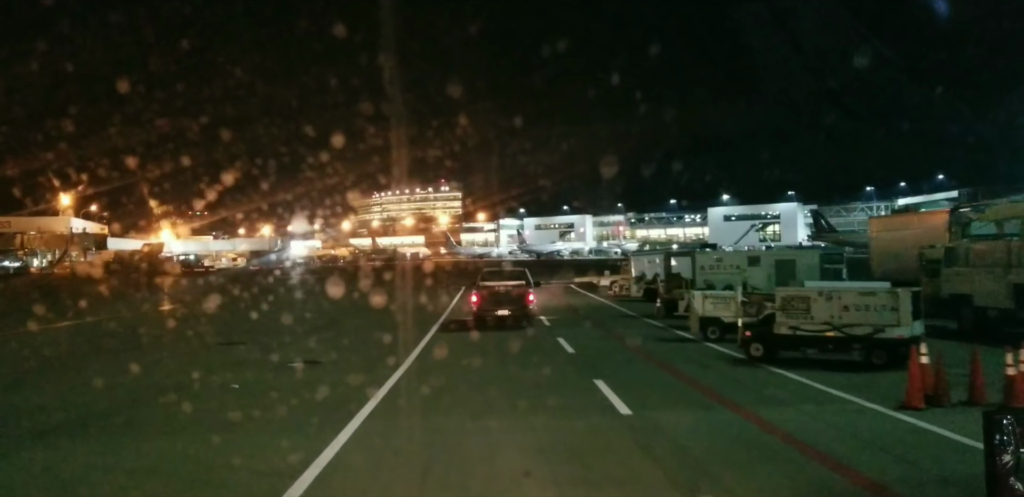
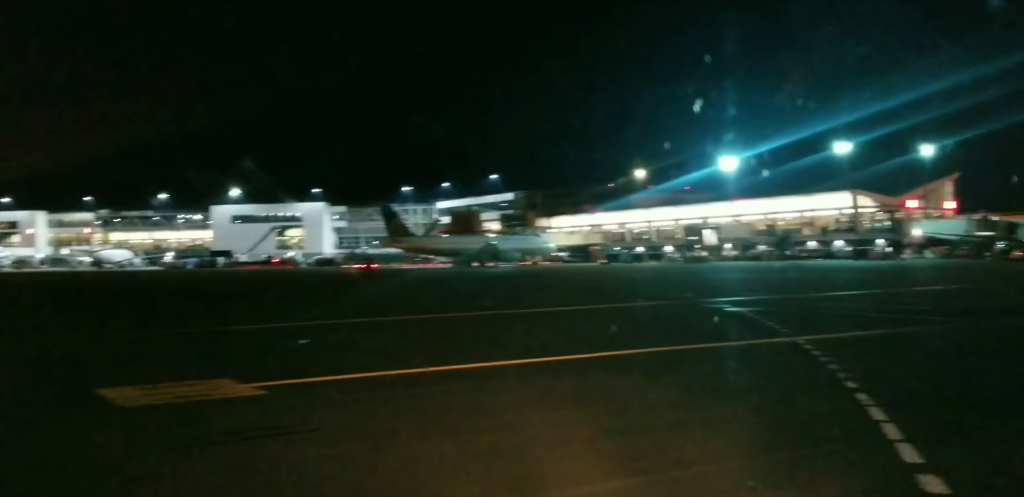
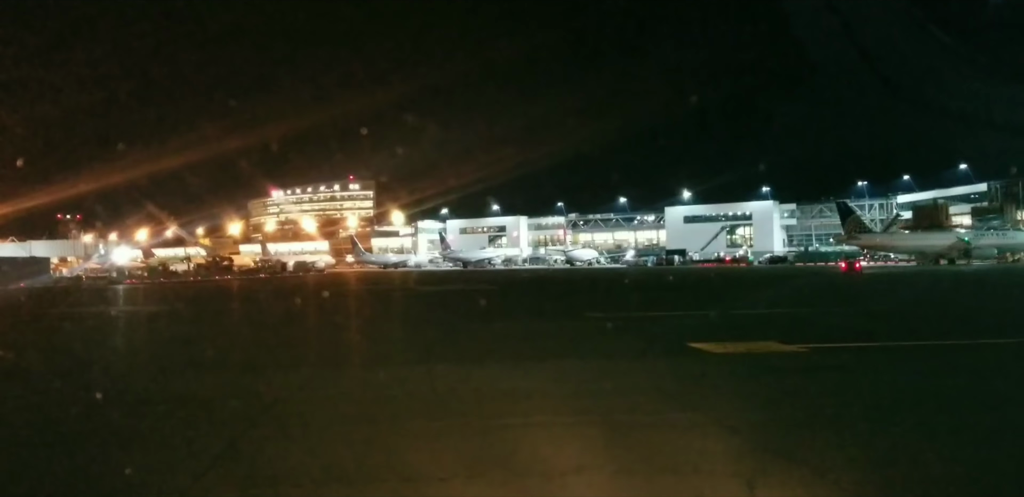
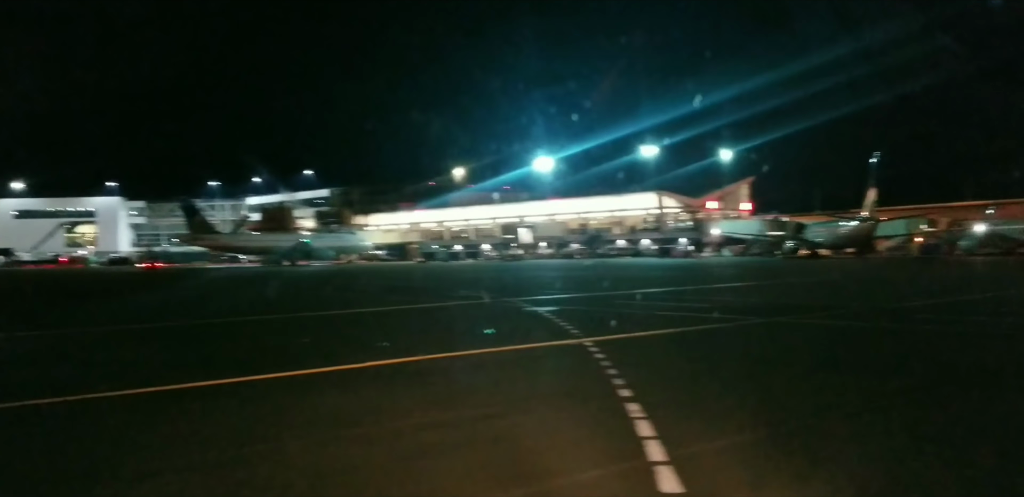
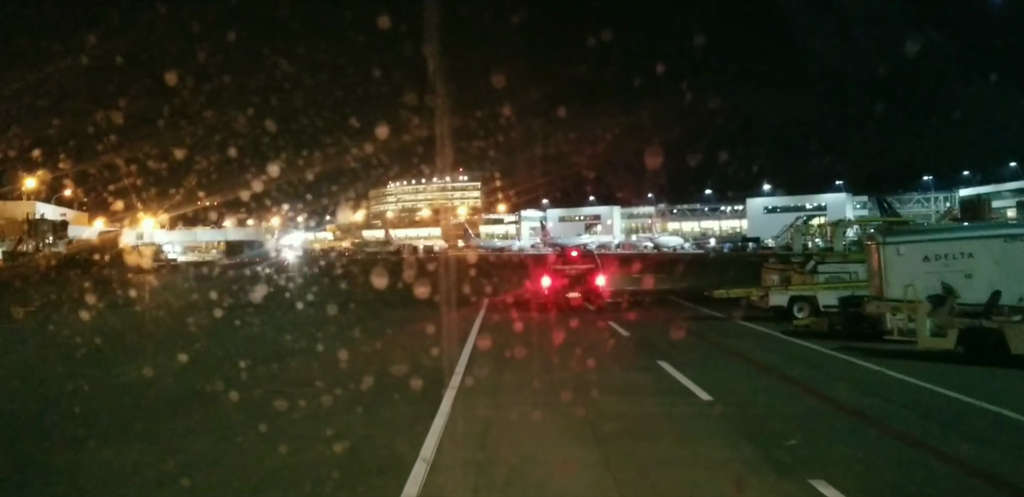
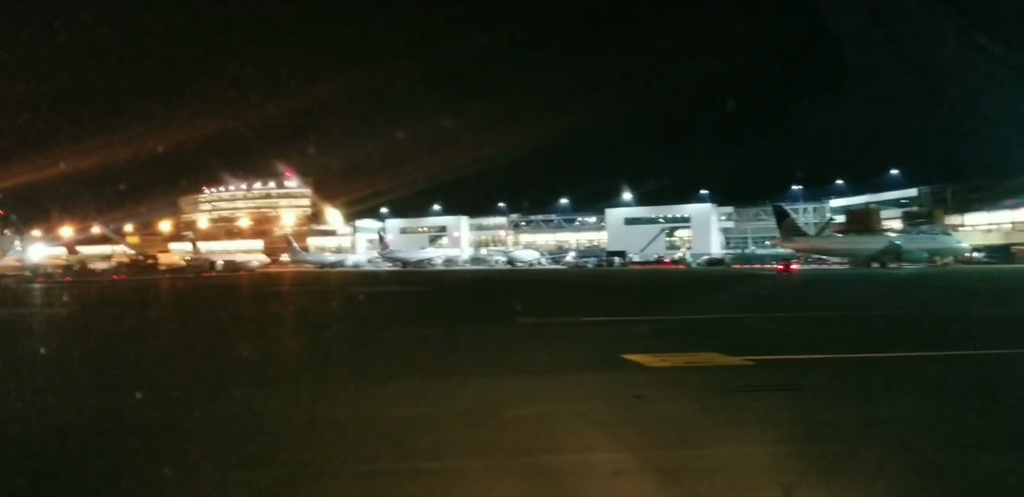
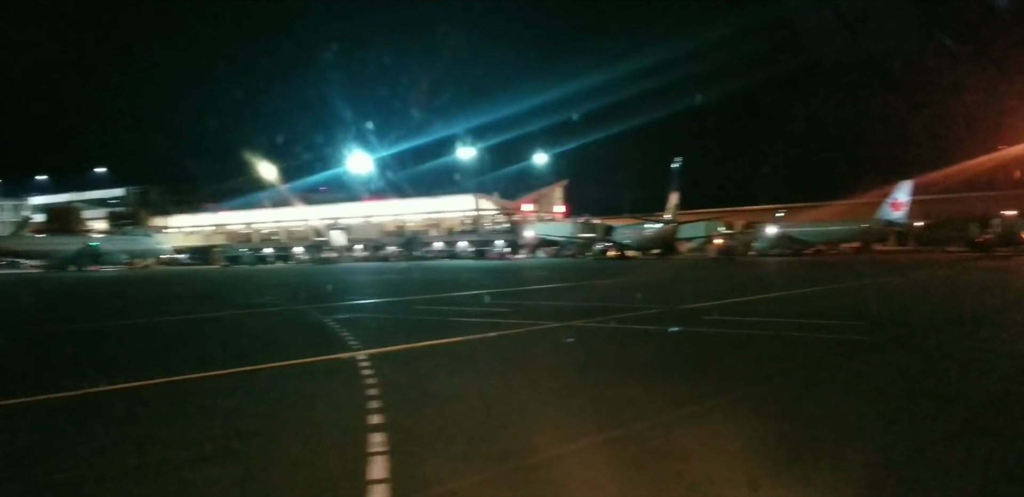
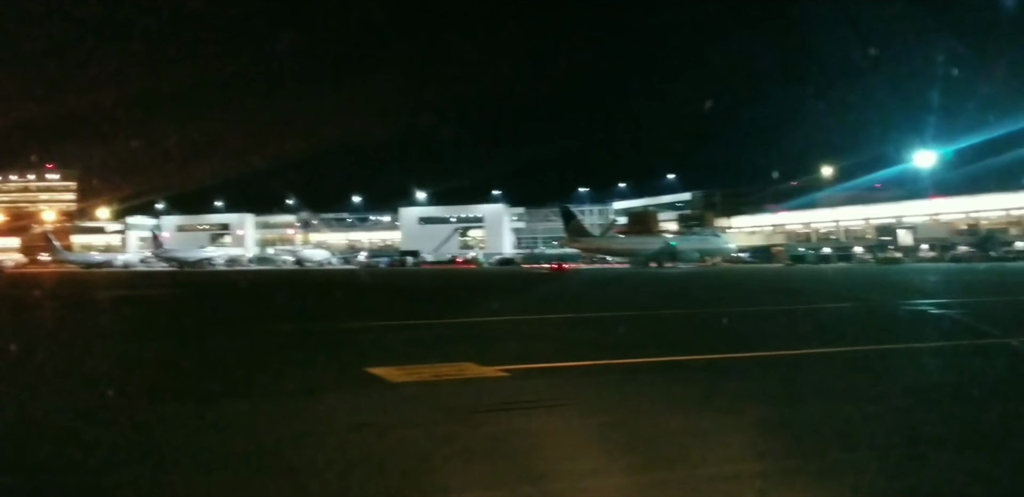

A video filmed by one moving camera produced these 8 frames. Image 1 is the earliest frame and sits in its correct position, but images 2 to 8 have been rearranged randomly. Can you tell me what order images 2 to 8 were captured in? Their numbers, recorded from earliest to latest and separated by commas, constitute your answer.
5, 3, 6, 8, 2, 4, 7
